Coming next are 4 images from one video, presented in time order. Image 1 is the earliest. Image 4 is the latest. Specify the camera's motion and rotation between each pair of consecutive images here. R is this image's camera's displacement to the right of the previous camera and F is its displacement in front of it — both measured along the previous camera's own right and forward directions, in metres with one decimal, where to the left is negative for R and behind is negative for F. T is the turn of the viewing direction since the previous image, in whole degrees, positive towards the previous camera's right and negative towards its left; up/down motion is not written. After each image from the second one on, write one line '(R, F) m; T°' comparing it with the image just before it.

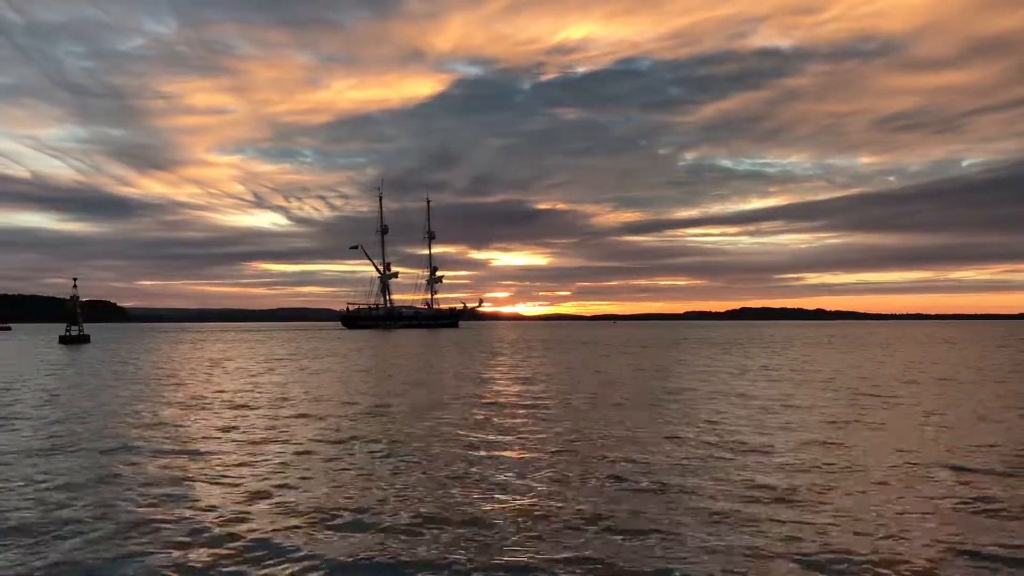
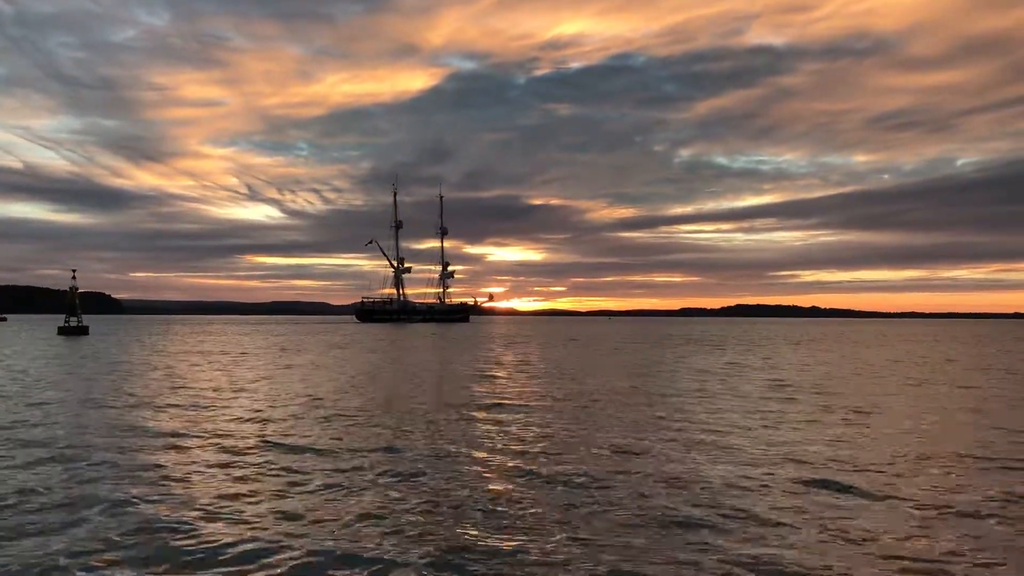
(-0.3, -2.6) m; +1°
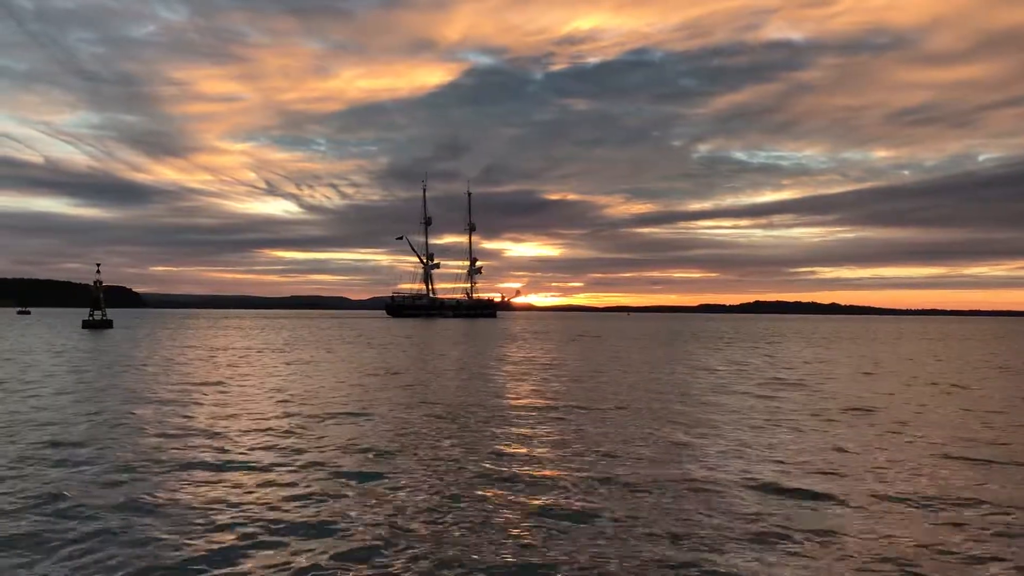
(-0.9, +0.7) m; -1°
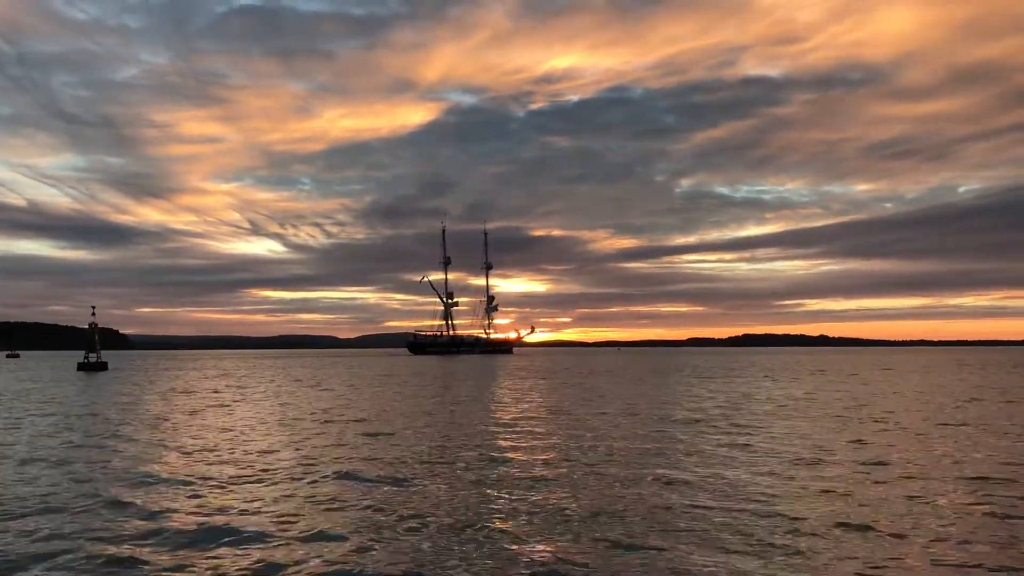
(-2.5, -2.0) m; +1°
